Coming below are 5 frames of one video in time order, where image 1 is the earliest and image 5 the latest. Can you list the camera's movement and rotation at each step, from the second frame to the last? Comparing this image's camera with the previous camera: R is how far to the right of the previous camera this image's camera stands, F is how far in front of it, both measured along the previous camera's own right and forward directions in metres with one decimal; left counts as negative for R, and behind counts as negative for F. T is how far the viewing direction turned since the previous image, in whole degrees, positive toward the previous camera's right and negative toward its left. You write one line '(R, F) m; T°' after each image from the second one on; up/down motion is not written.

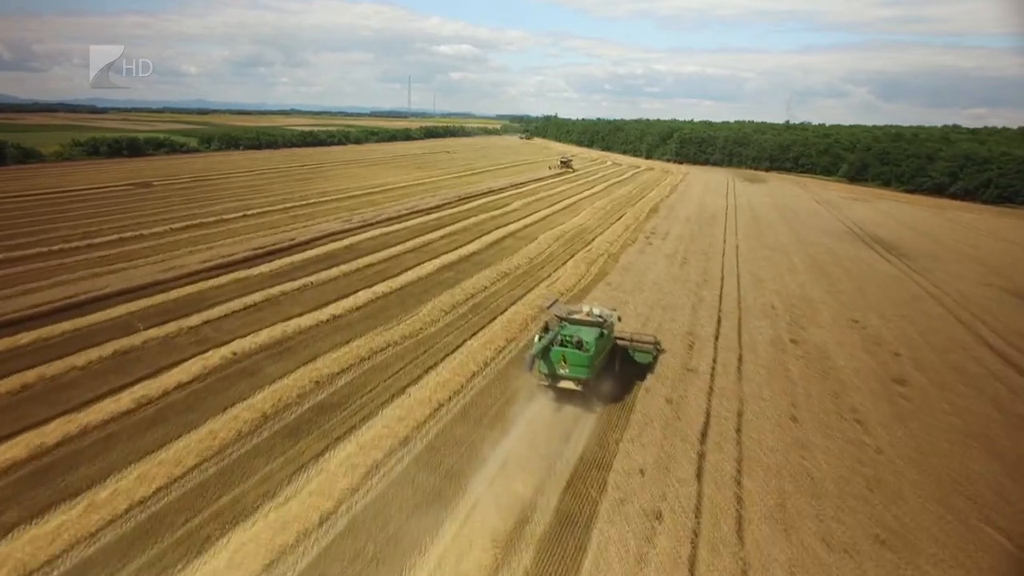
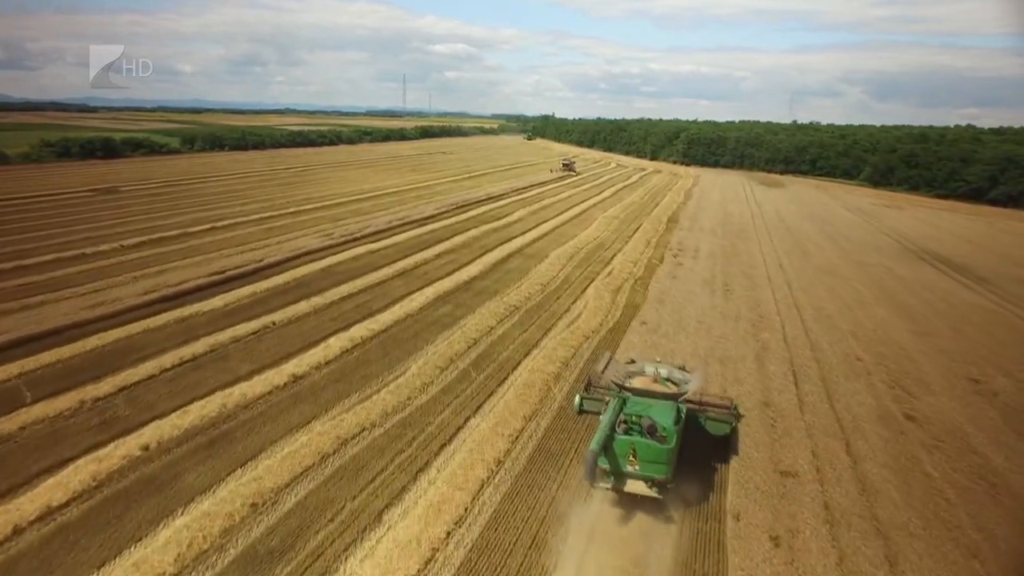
(-0.3, +3.6) m; 0°
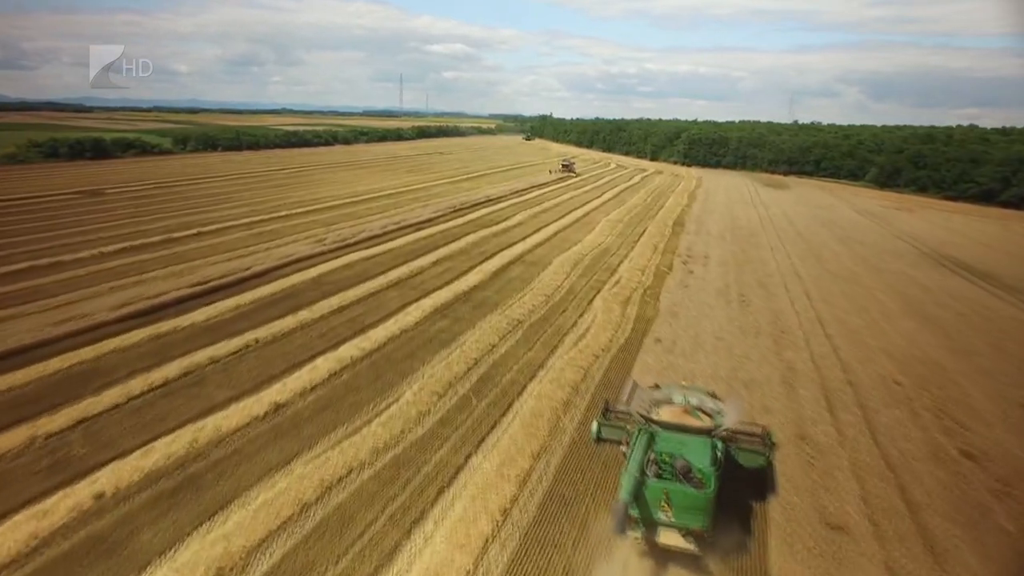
(-0.1, +1.1) m; 0°
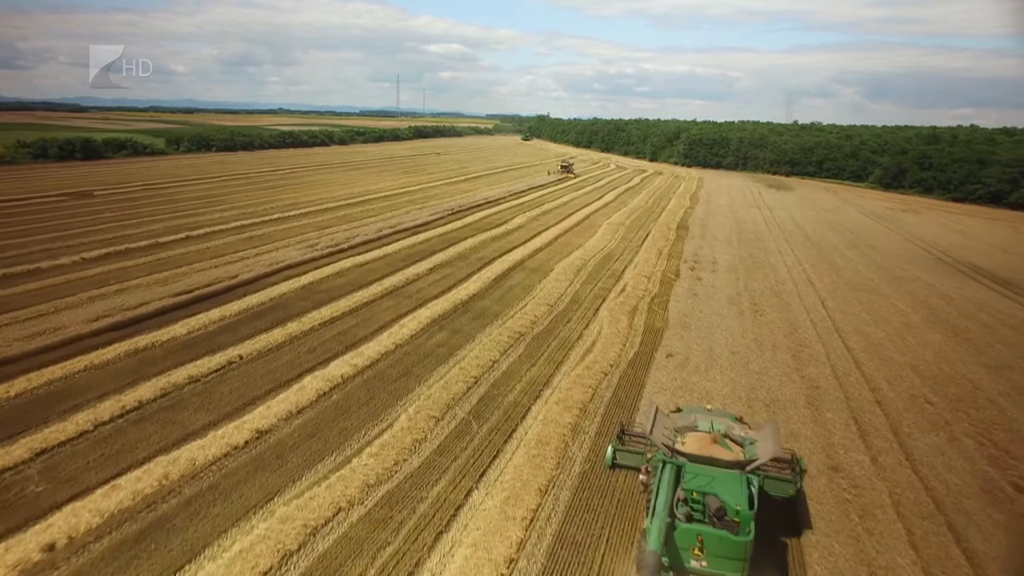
(-0.1, +0.9) m; 0°
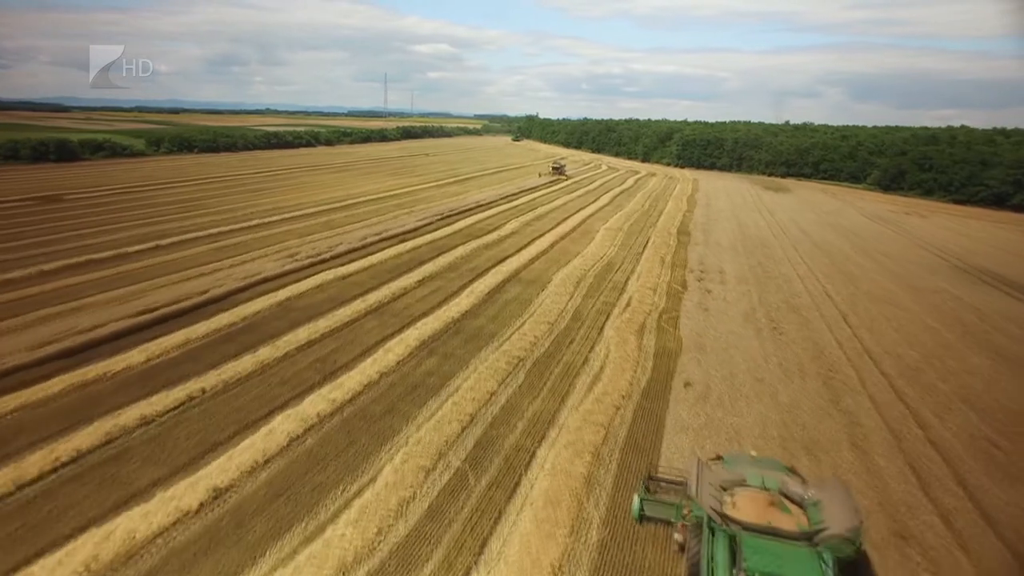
(-0.2, +1.4) m; +1°
